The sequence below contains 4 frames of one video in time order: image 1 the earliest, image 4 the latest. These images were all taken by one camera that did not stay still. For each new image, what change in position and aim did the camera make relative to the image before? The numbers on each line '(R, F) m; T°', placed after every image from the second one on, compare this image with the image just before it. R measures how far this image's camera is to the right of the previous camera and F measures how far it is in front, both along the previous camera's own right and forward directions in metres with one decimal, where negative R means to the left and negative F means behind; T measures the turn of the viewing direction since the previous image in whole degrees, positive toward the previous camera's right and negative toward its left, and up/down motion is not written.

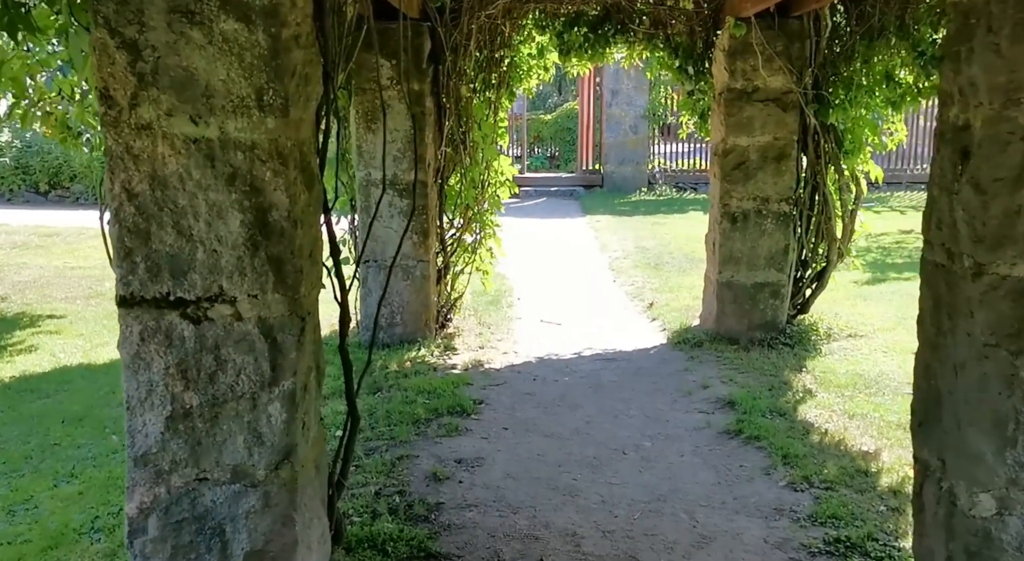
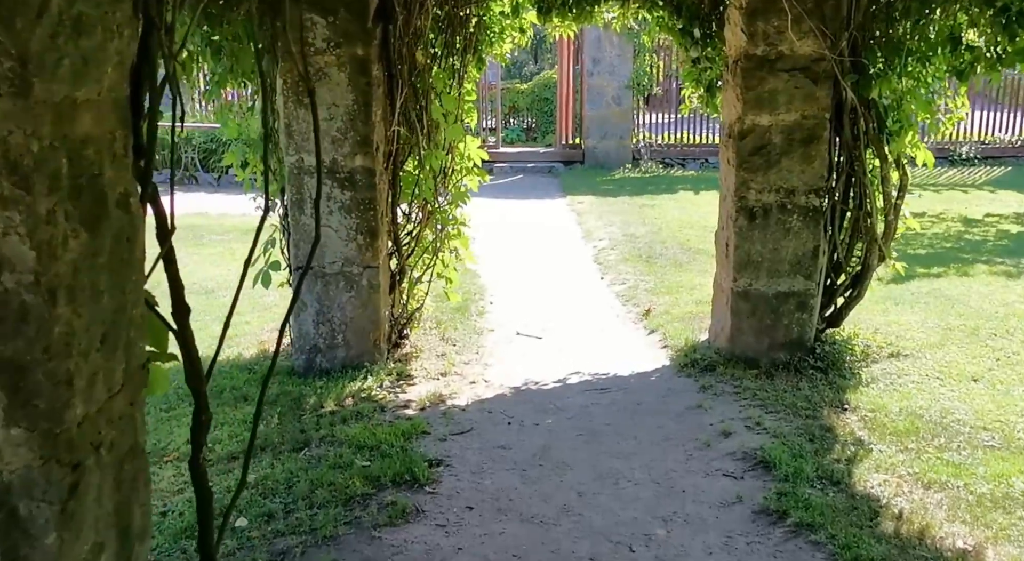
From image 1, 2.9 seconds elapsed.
(0.0, +1.0) m; +1°
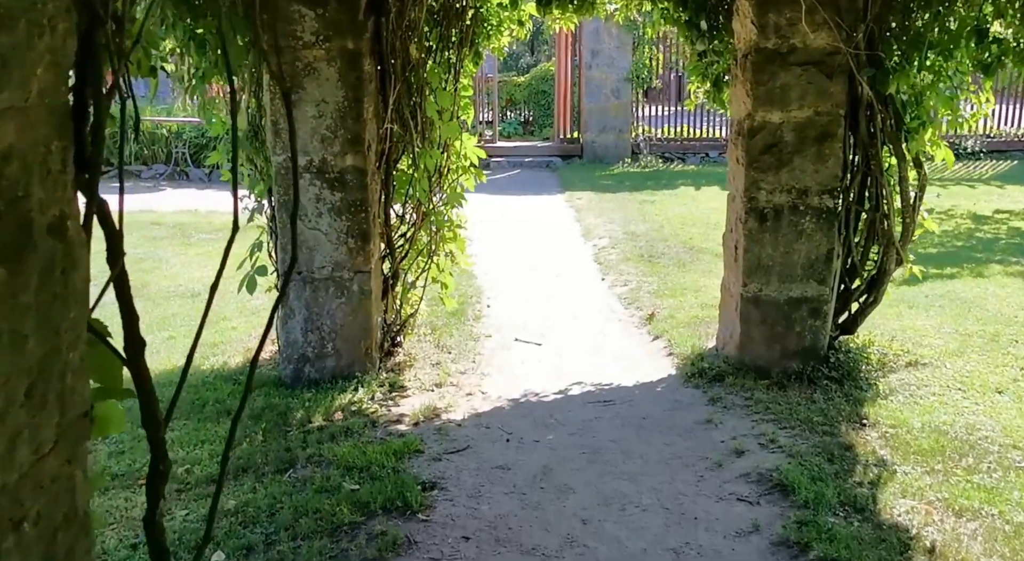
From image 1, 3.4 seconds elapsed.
(0.0, +0.2) m; 0°
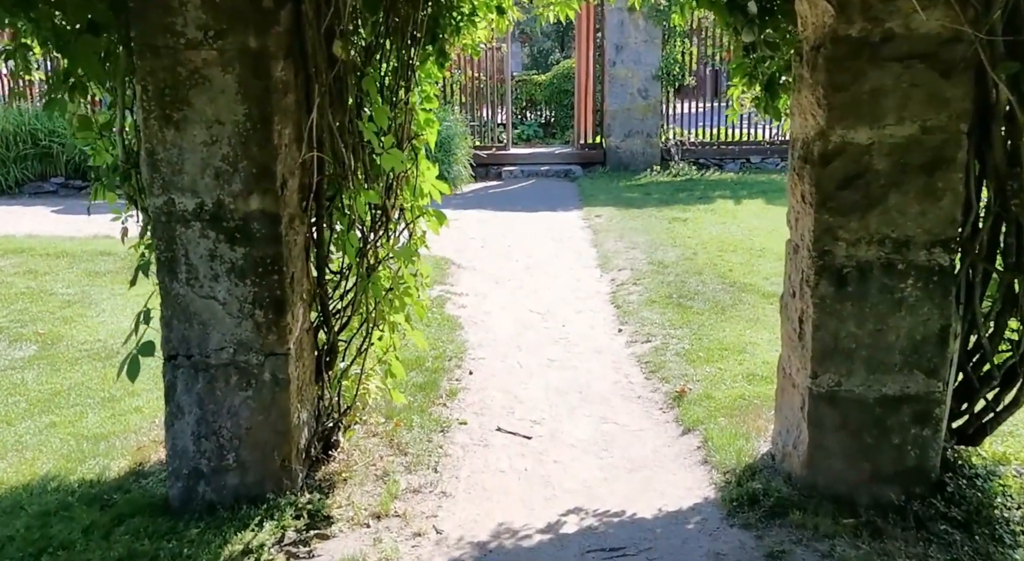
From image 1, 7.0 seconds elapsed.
(+0.2, +1.2) m; -2°
